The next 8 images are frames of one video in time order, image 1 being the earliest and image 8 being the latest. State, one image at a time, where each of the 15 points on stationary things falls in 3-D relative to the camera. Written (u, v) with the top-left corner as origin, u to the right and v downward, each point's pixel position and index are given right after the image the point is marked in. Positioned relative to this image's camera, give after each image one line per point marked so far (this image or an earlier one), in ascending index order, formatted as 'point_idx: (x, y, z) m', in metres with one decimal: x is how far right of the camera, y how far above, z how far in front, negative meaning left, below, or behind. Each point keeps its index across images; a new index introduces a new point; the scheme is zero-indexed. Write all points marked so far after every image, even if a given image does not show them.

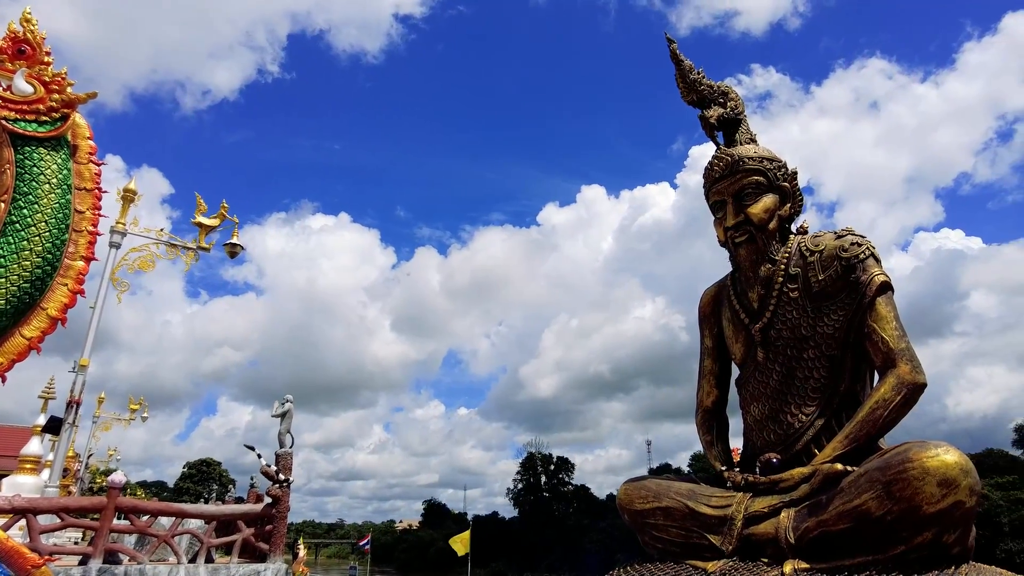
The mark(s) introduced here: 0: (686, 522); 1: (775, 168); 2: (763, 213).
0: (+1.4, -2.0, +5.4) m
1: (+2.5, +1.1, +6.1) m
2: (+2.3, +0.7, +6.0) m
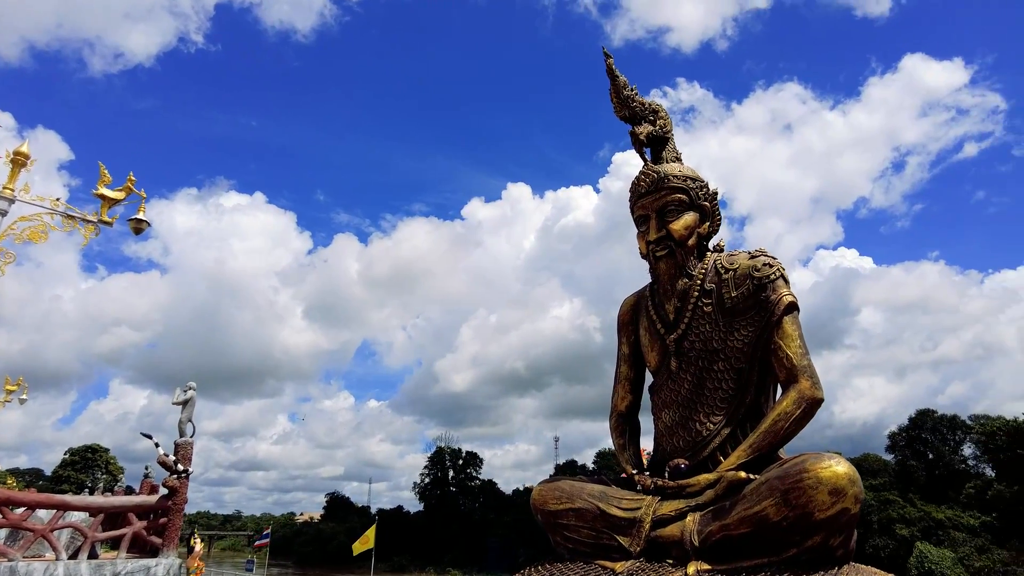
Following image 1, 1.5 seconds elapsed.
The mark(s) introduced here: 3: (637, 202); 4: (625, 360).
0: (+0.7, -2.0, +5.6) m
1: (+1.8, +1.0, +6.4) m
2: (+1.7, +0.6, +6.2) m
3: (+1.3, +0.9, +6.6) m
4: (+1.2, -0.8, +6.8) m
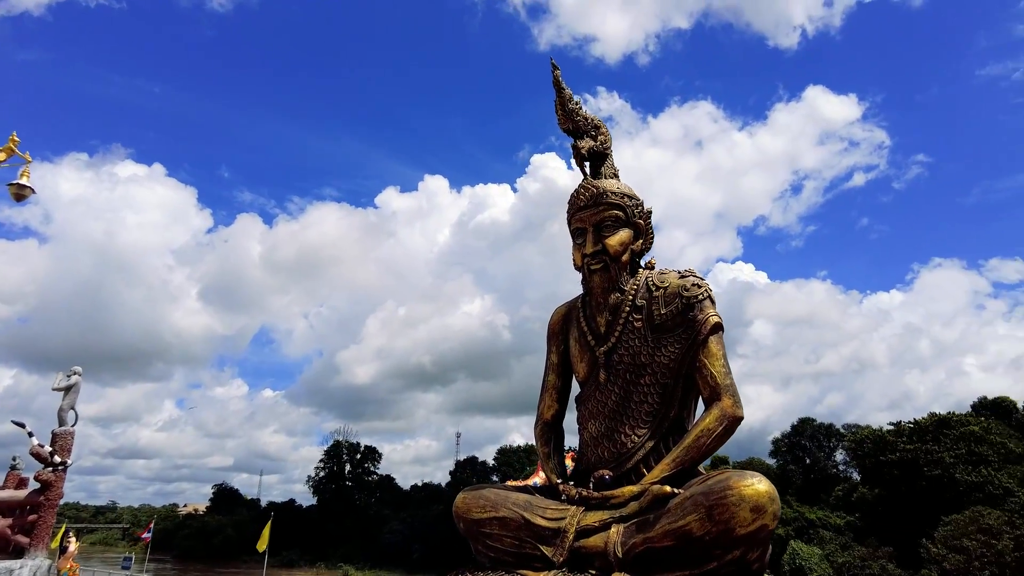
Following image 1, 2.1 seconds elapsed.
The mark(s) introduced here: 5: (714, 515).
0: (+0.1, -2.1, +5.6) m
1: (+1.2, +0.8, +6.5) m
2: (+1.0, +0.4, +6.4) m
3: (+0.6, +0.8, +6.7) m
4: (+0.4, -0.9, +6.9) m
5: (+1.4, -1.6, +4.5) m
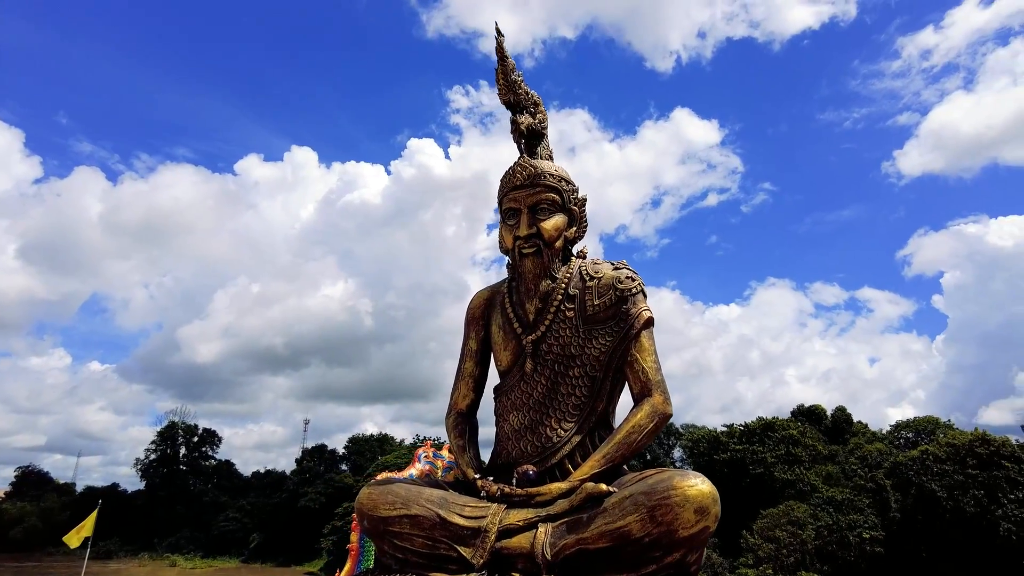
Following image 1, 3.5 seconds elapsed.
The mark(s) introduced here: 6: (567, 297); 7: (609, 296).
0: (-0.6, -1.9, +5.1) m
1: (+0.6, +0.9, +6.2) m
2: (+0.4, +0.5, +6.0) m
3: (0.0, +0.9, +6.2) m
4: (-0.4, -0.7, +6.4) m
5: (+1.0, -1.5, +4.3) m
6: (+0.5, -0.1, +5.9) m
7: (+0.9, -0.1, +5.7) m
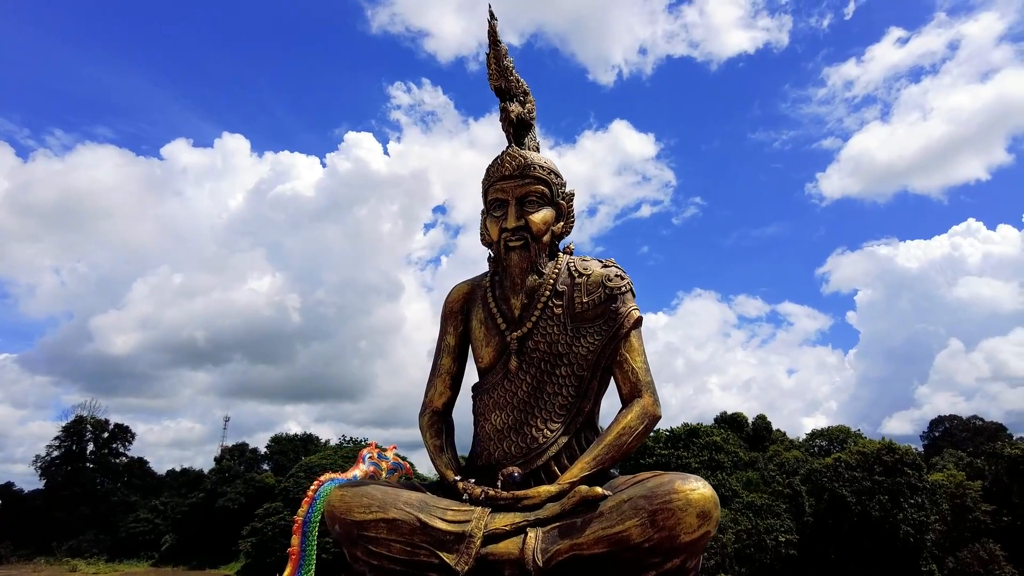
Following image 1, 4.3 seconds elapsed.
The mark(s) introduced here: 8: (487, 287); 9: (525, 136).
0: (-0.7, -1.9, +4.8) m
1: (+0.4, +1.0, +6.0) m
2: (+0.3, +0.6, +5.8) m
3: (-0.2, +1.0, +6.0) m
4: (-0.6, -0.6, +6.1) m
5: (+0.9, -1.5, +4.2) m
6: (+0.4, 0.0, +5.7) m
7: (+0.8, 0.0, +5.6) m
8: (-0.2, 0.0, +6.1) m
9: (+0.1, +1.5, +6.3) m
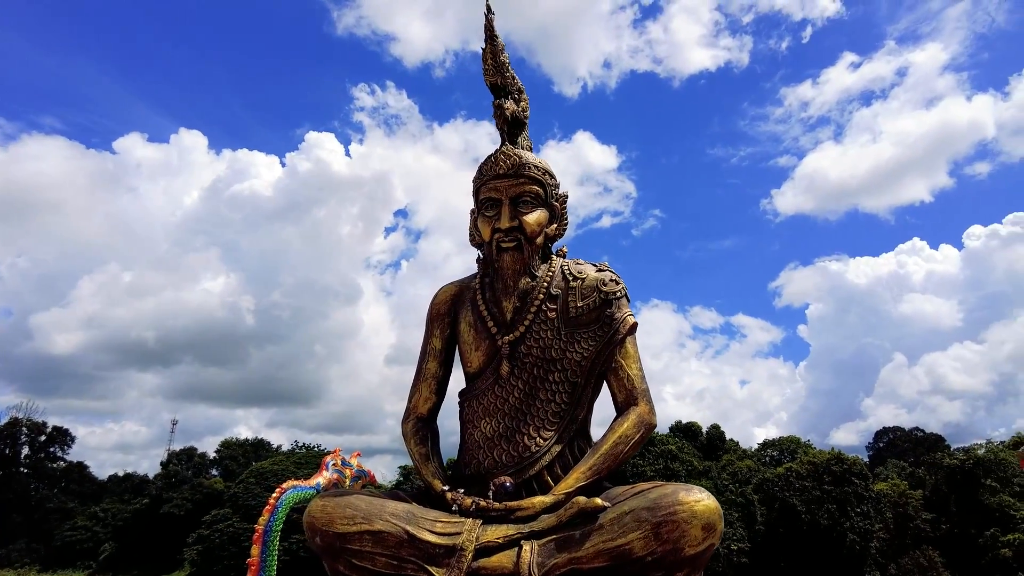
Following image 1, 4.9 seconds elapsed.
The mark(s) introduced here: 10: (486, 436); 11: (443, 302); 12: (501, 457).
0: (-0.8, -1.8, +4.5) m
1: (+0.4, +0.9, +5.9) m
2: (+0.2, +0.5, +5.7) m
3: (-0.2, +1.0, +5.8) m
4: (-0.7, -0.6, +5.9) m
5: (+0.9, -1.5, +4.0) m
6: (+0.3, -0.1, +5.5) m
7: (+0.7, -0.1, +5.4) m
8: (-0.3, 0.0, +5.9) m
9: (+0.1, +1.4, +6.1) m
10: (-0.2, -1.2, +5.3) m
11: (-0.6, -0.1, +6.0) m
12: (-0.1, -1.3, +5.1) m
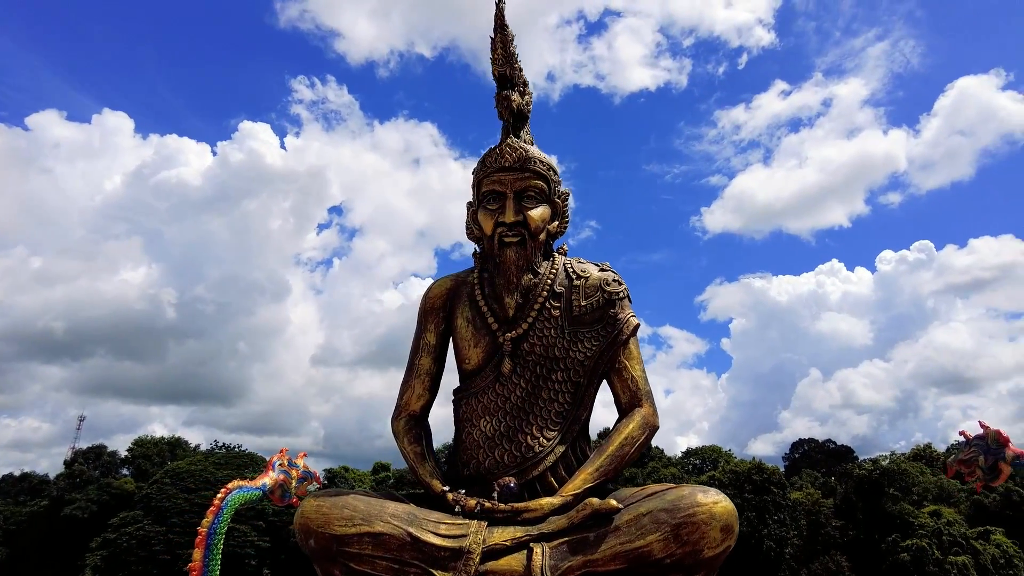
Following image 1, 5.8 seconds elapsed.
0: (-0.7, -1.8, +4.3) m
1: (+0.4, +1.0, +5.8) m
2: (+0.2, +0.6, +5.6) m
3: (-0.2, +1.0, +5.7) m
4: (-0.7, -0.6, +5.7) m
5: (+1.0, -1.5, +4.0) m
6: (+0.3, -0.1, +5.4) m
7: (+0.7, -0.1, +5.4) m
8: (-0.3, 0.0, +5.7) m
9: (+0.1, +1.5, +6.0) m
10: (-0.2, -1.2, +5.1) m
11: (-0.7, -0.1, +5.8) m
12: (-0.1, -1.3, +5.0) m
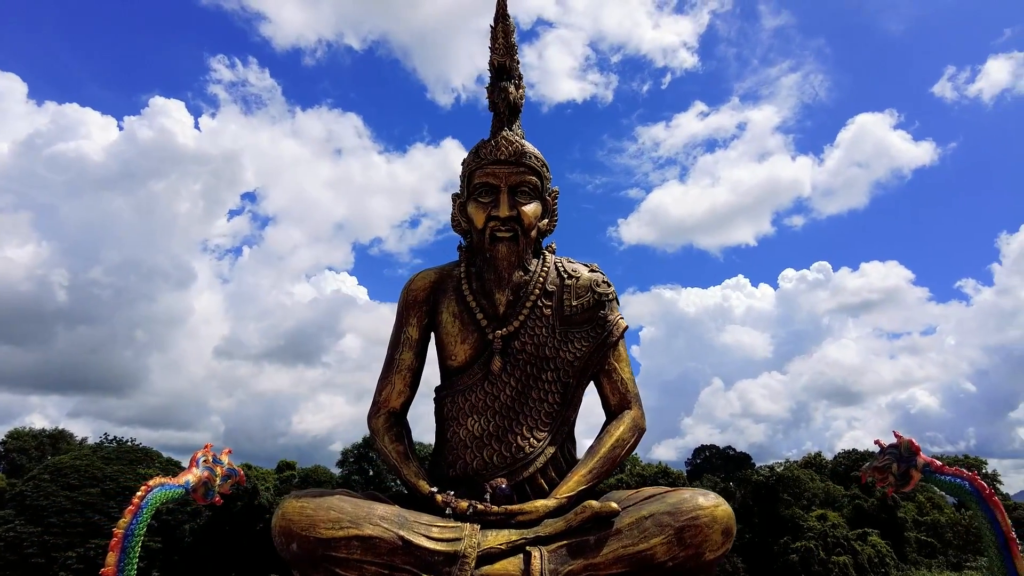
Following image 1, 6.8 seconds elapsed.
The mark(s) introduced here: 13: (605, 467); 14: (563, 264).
0: (-0.7, -1.7, +4.1) m
1: (+0.3, +1.0, +5.7) m
2: (+0.2, +0.6, +5.5) m
3: (-0.2, +1.0, +5.5) m
4: (-0.9, -0.5, +5.4) m
5: (+1.1, -1.5, +4.0) m
6: (+0.3, 0.0, +5.3) m
7: (+0.6, -0.1, +5.3) m
8: (-0.4, +0.1, +5.5) m
9: (0.0, +1.5, +5.9) m
10: (-0.3, -1.1, +4.9) m
11: (-0.8, 0.0, +5.6) m
12: (-0.2, -1.3, +4.8) m
13: (+0.7, -1.3, +4.7) m
14: (+0.4, +0.2, +5.5) m
